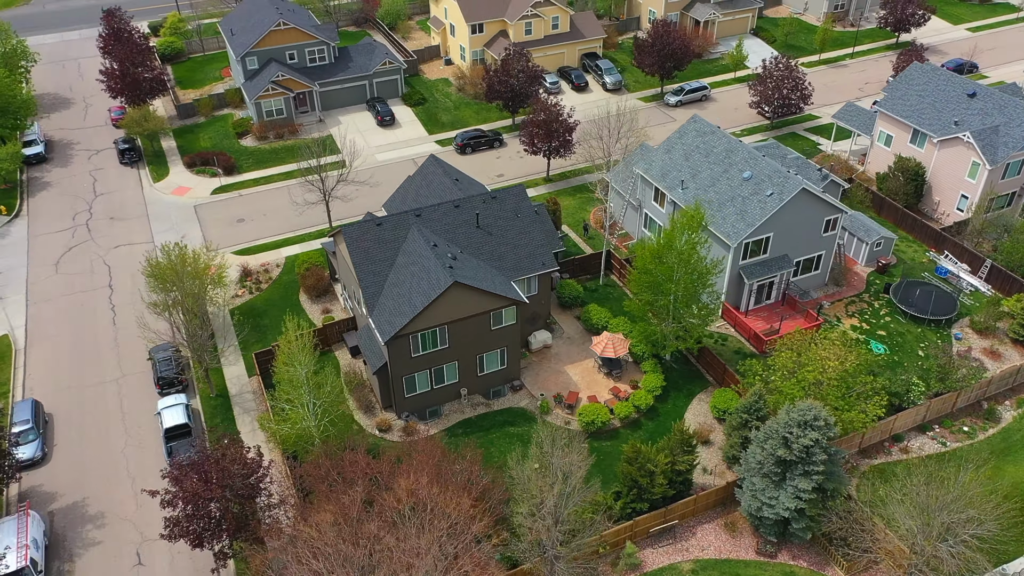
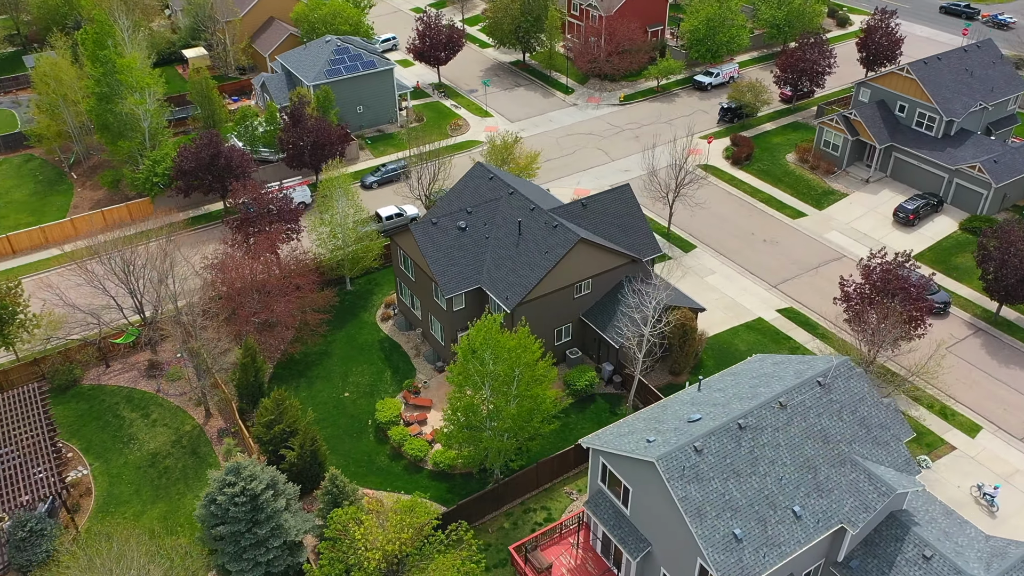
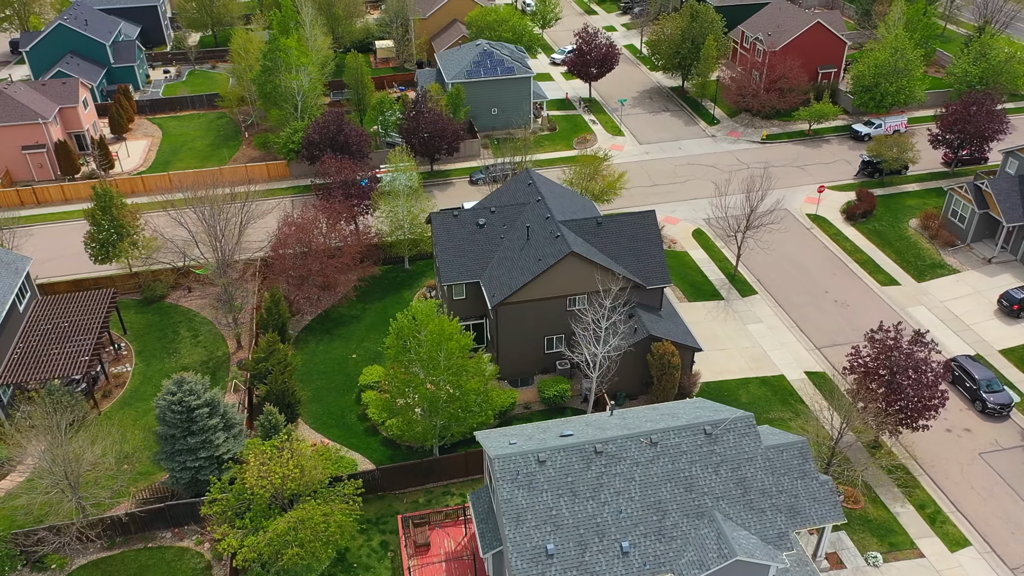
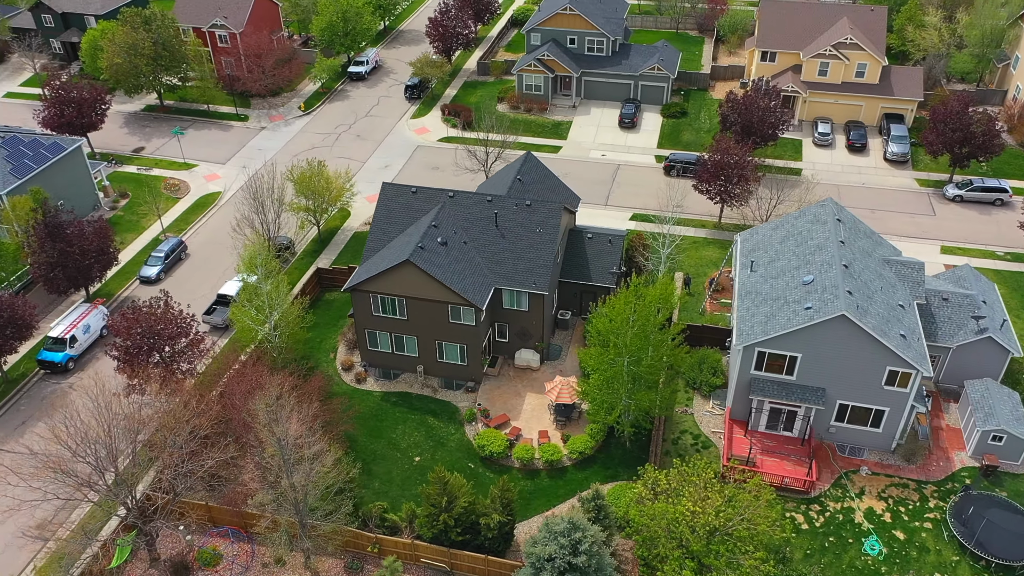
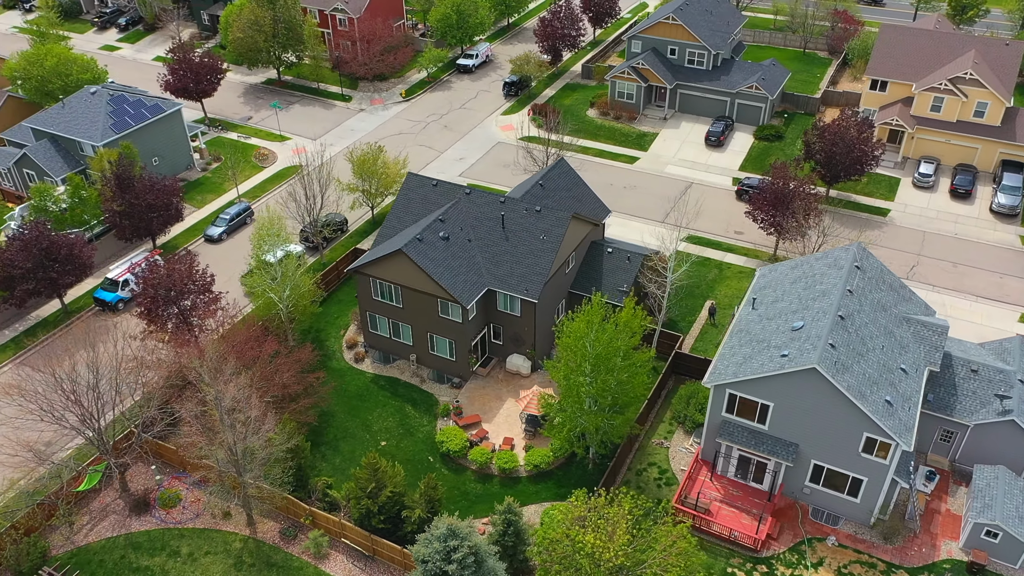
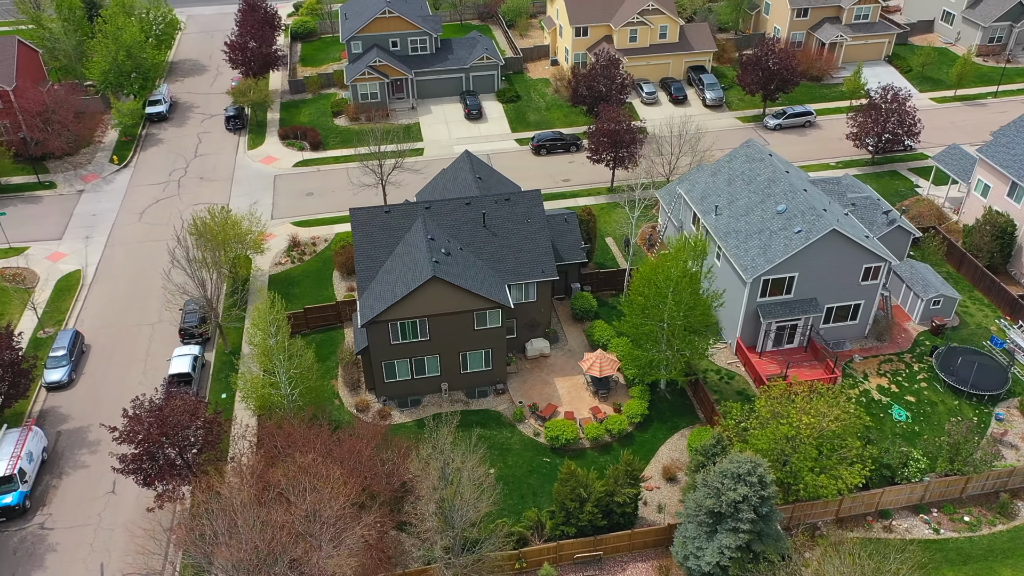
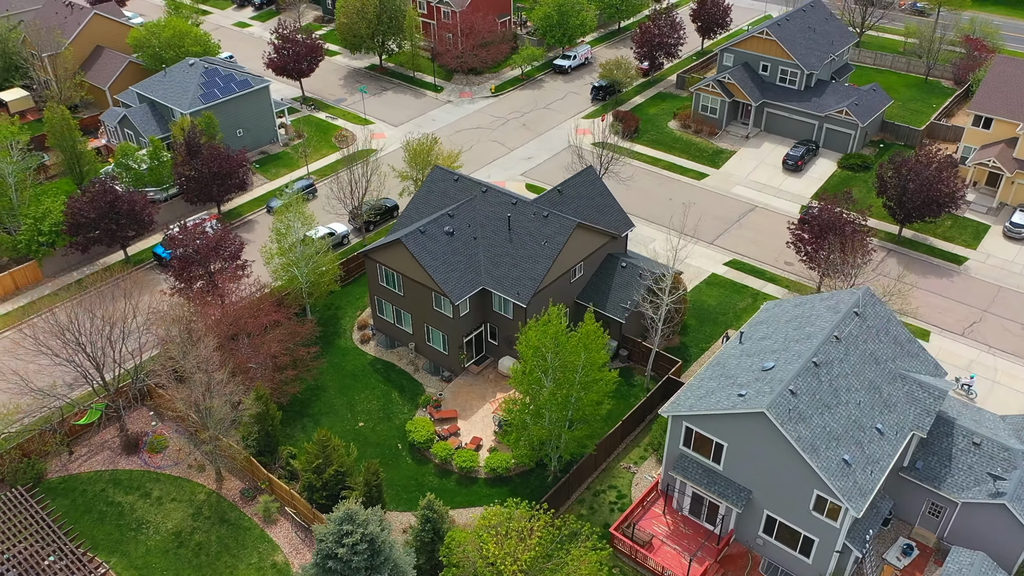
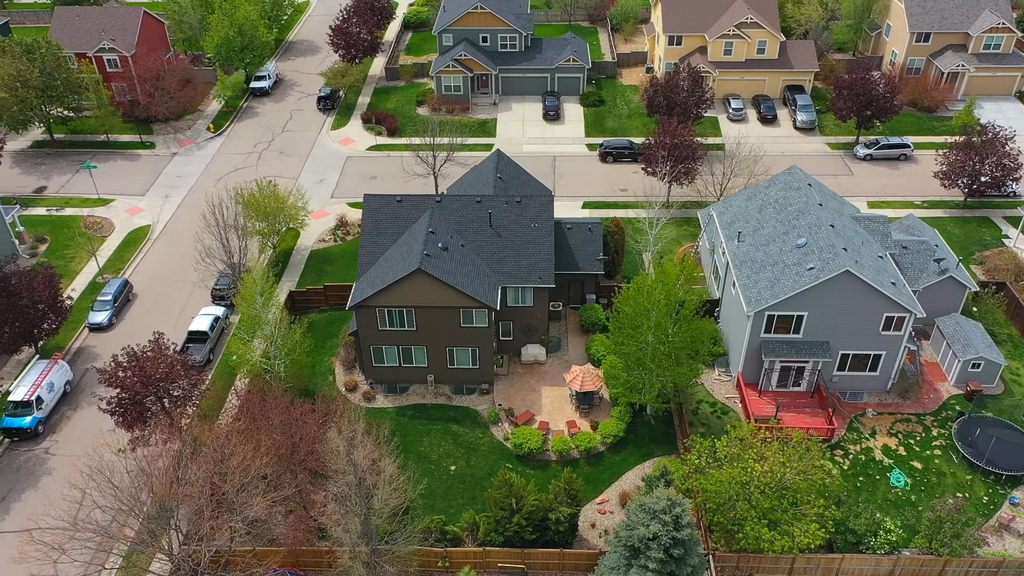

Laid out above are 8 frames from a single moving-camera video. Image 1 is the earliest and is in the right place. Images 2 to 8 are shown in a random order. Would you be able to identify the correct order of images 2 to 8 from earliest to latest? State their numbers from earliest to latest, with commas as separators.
6, 8, 4, 5, 7, 2, 3
